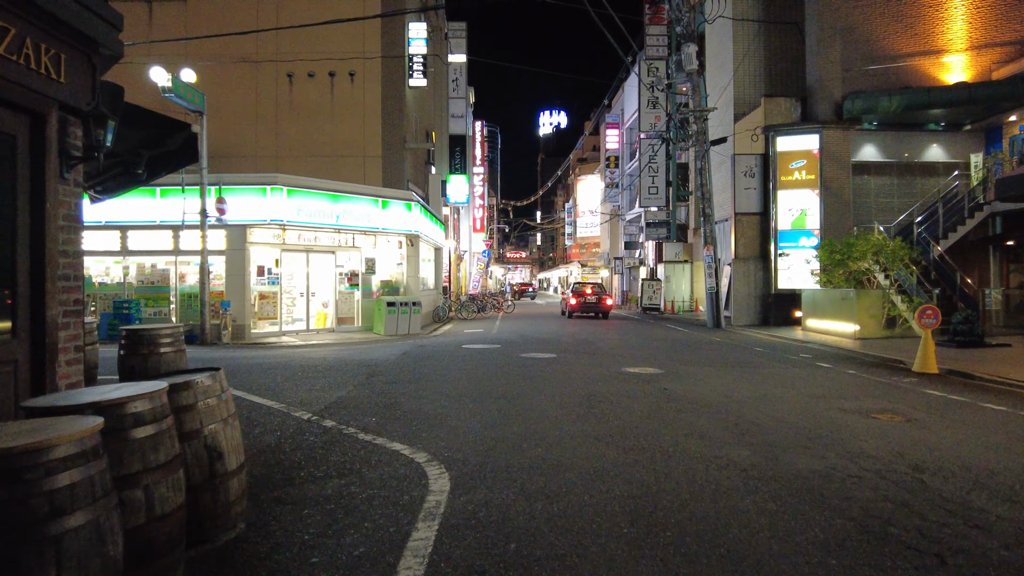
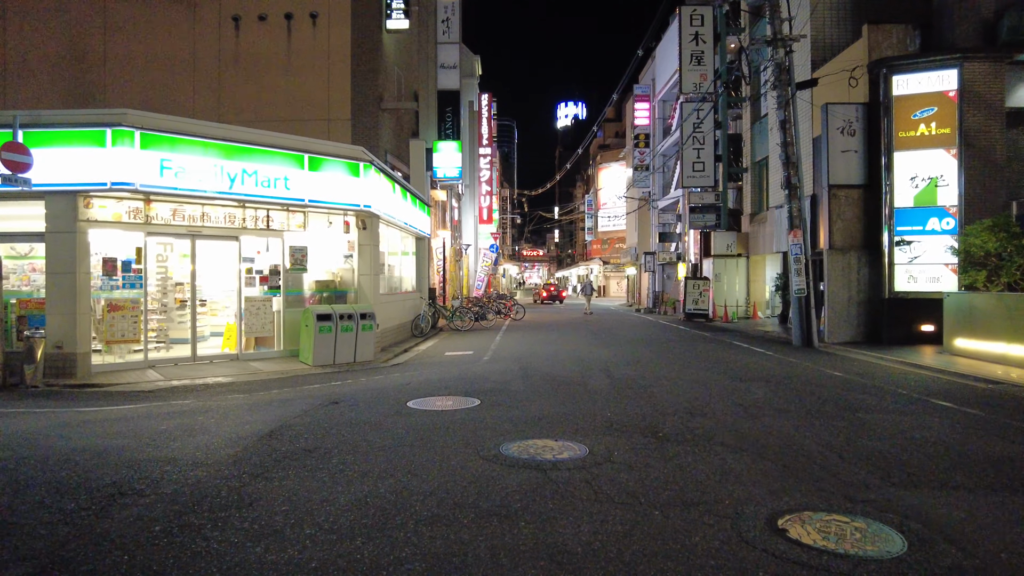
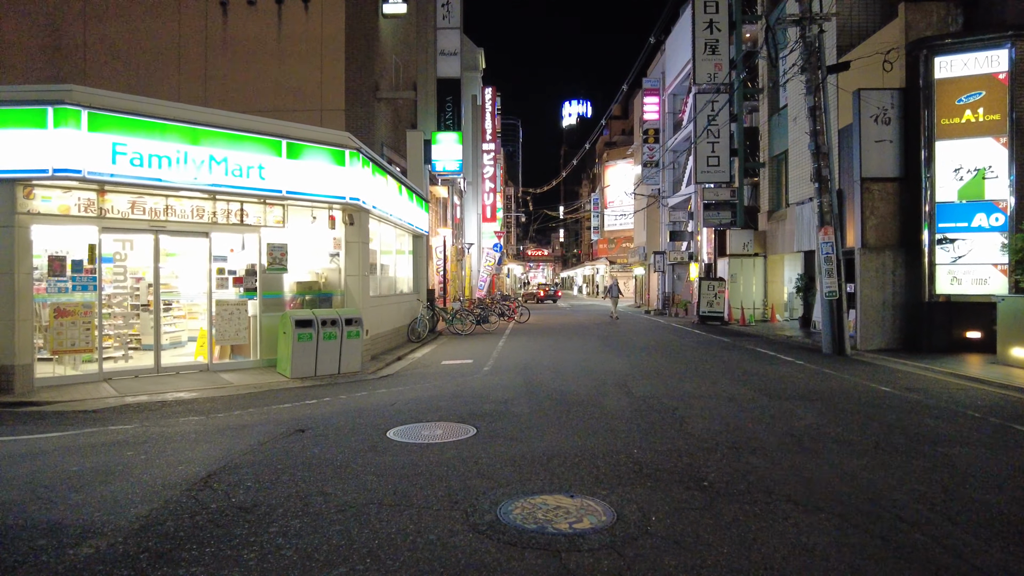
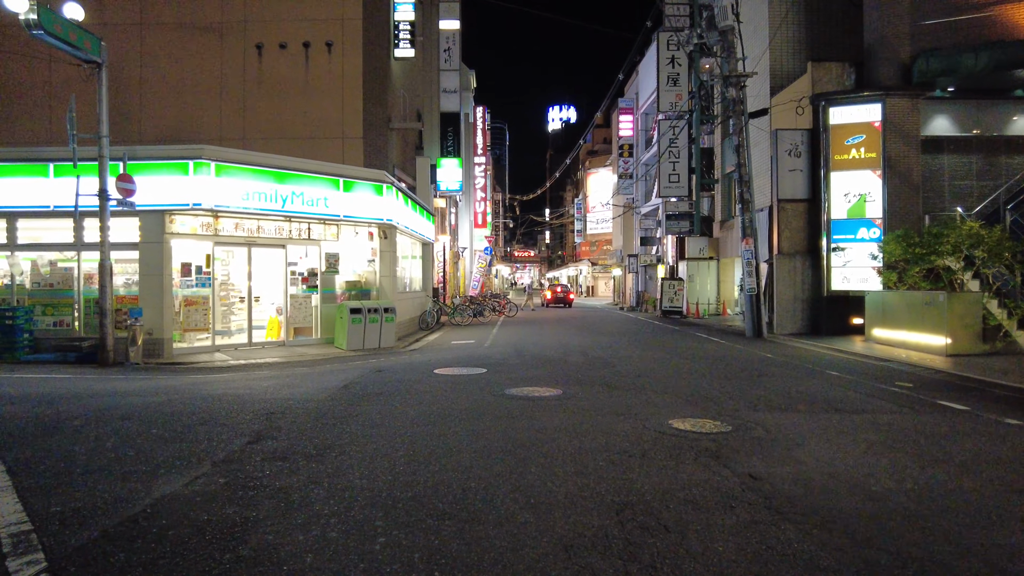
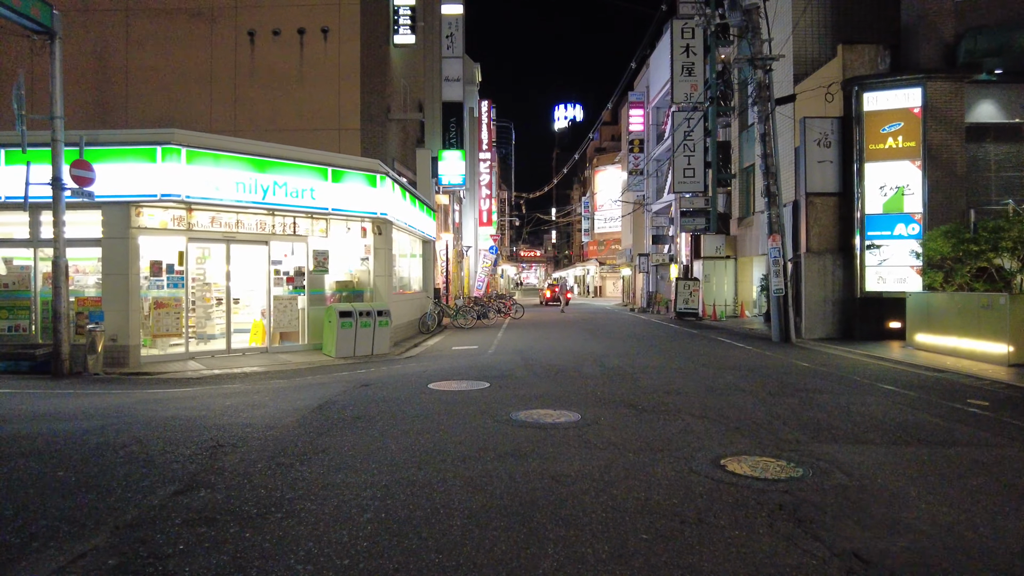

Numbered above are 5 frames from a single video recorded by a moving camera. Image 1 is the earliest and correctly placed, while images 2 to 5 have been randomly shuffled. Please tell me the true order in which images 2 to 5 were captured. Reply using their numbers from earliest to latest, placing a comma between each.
4, 5, 2, 3
